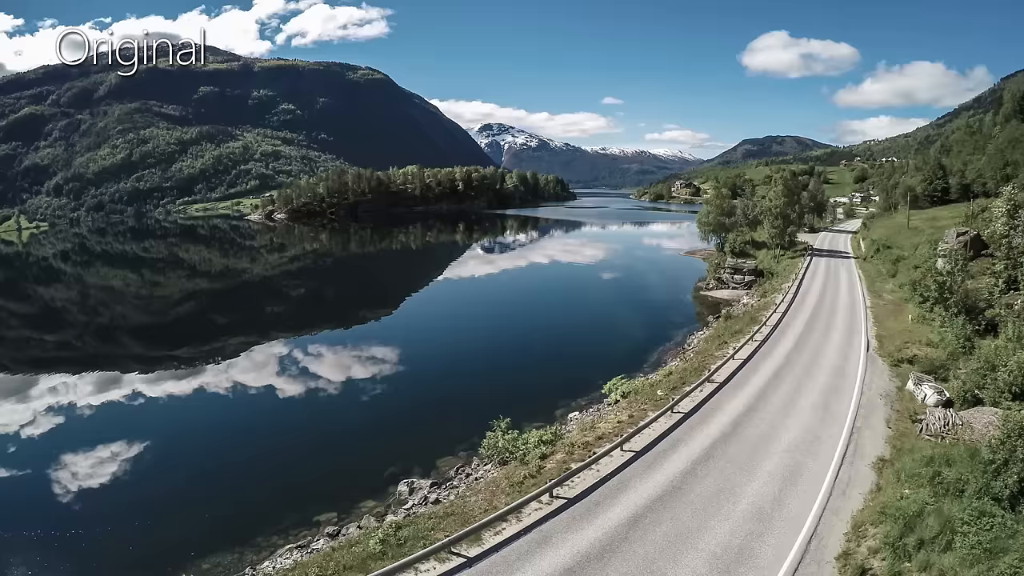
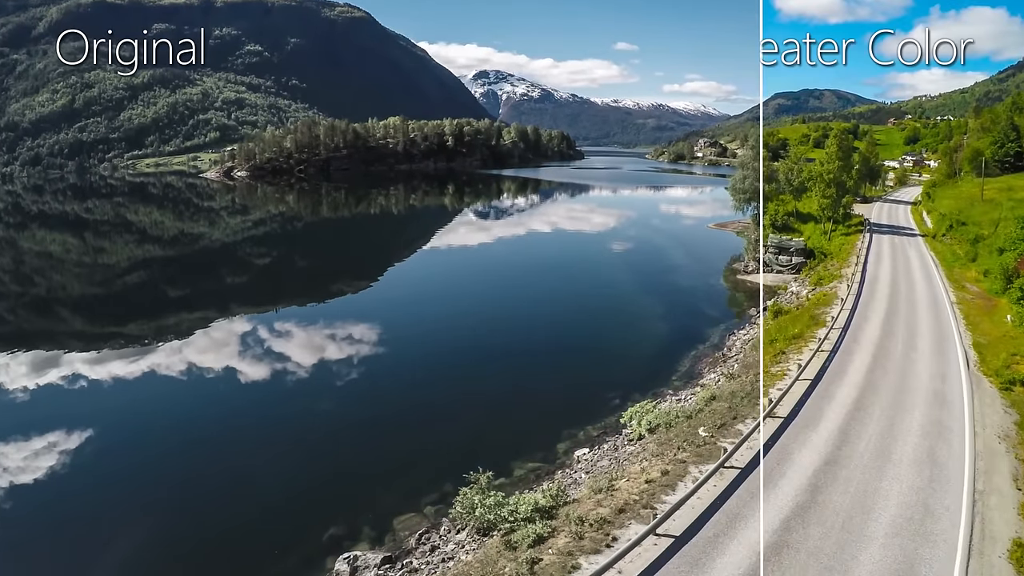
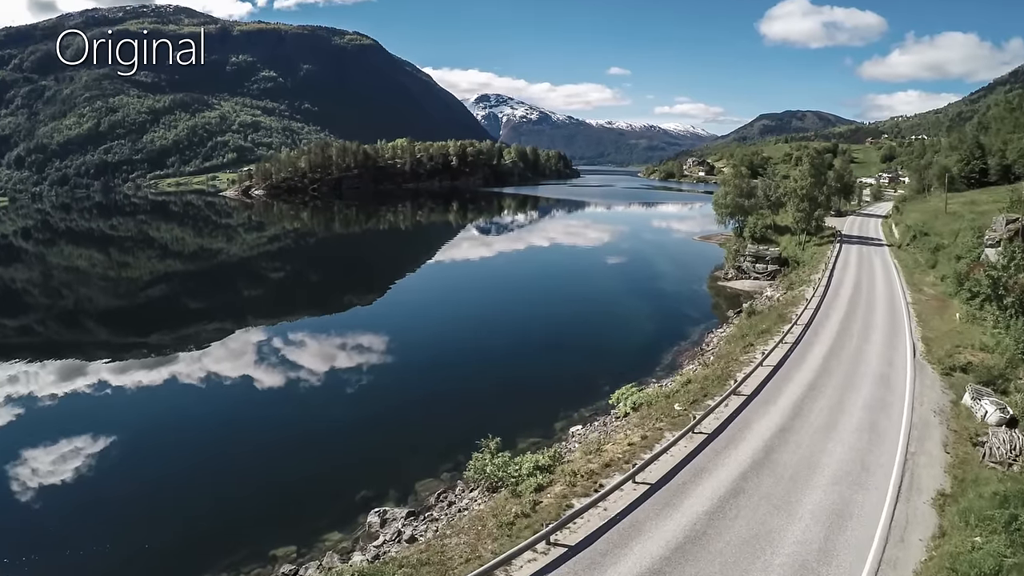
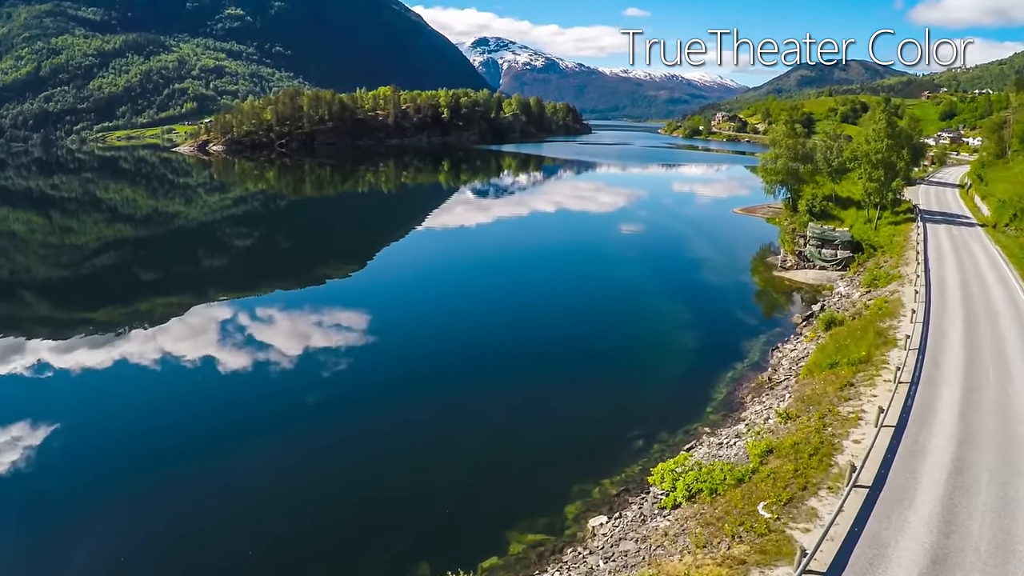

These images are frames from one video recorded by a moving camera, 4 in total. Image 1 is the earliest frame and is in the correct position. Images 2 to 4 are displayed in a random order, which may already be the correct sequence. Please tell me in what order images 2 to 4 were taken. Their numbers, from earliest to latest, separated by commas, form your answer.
3, 2, 4
